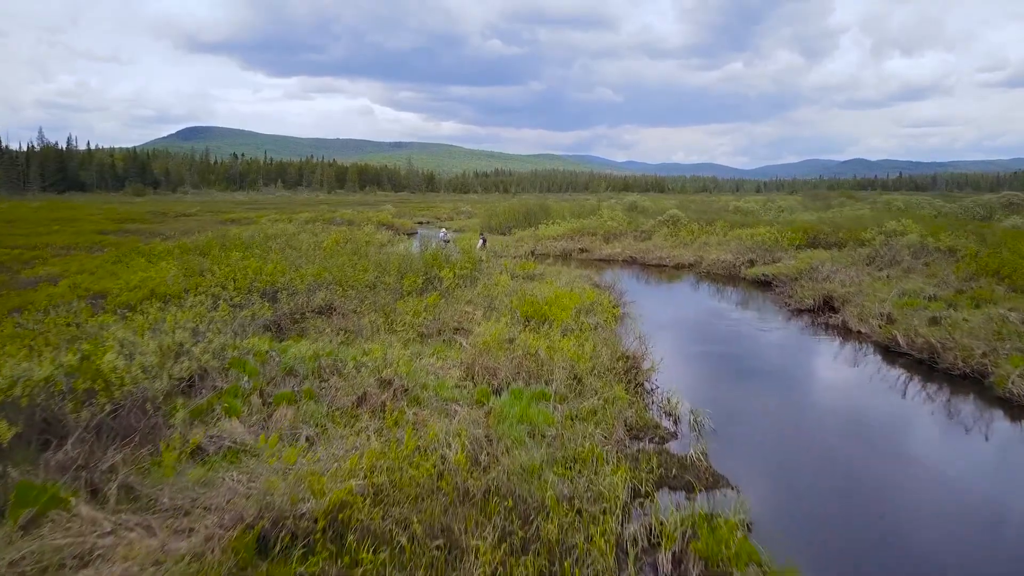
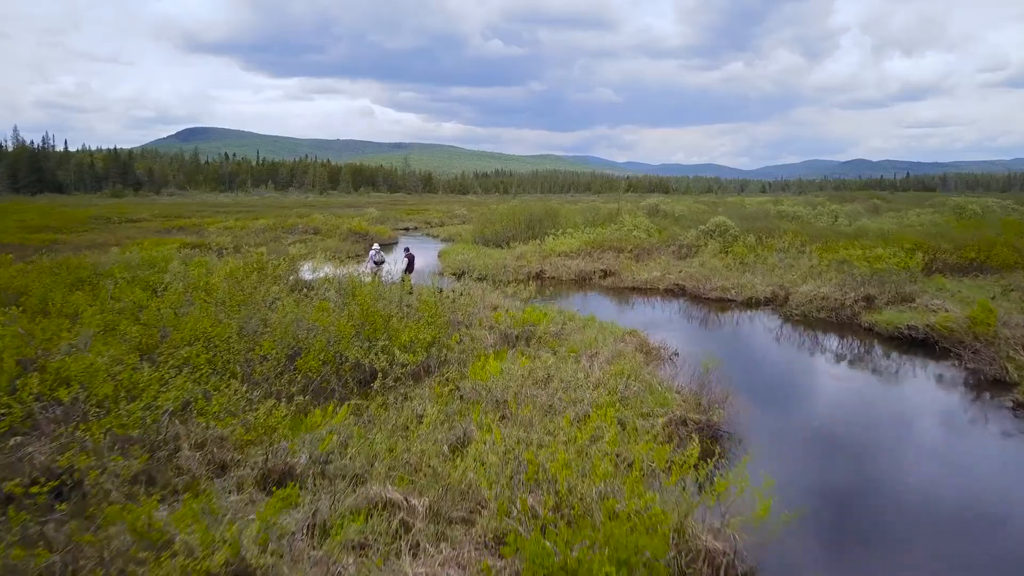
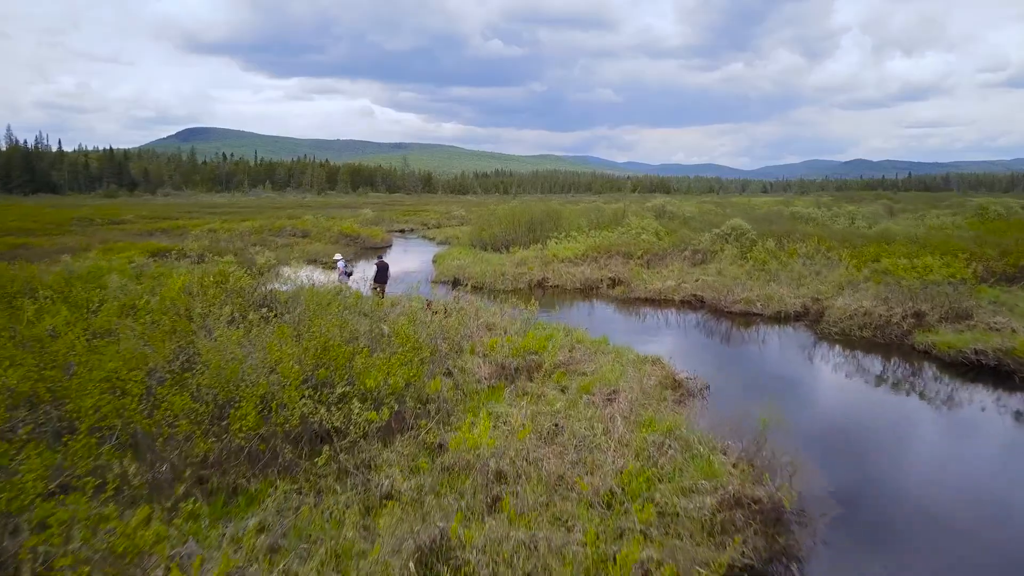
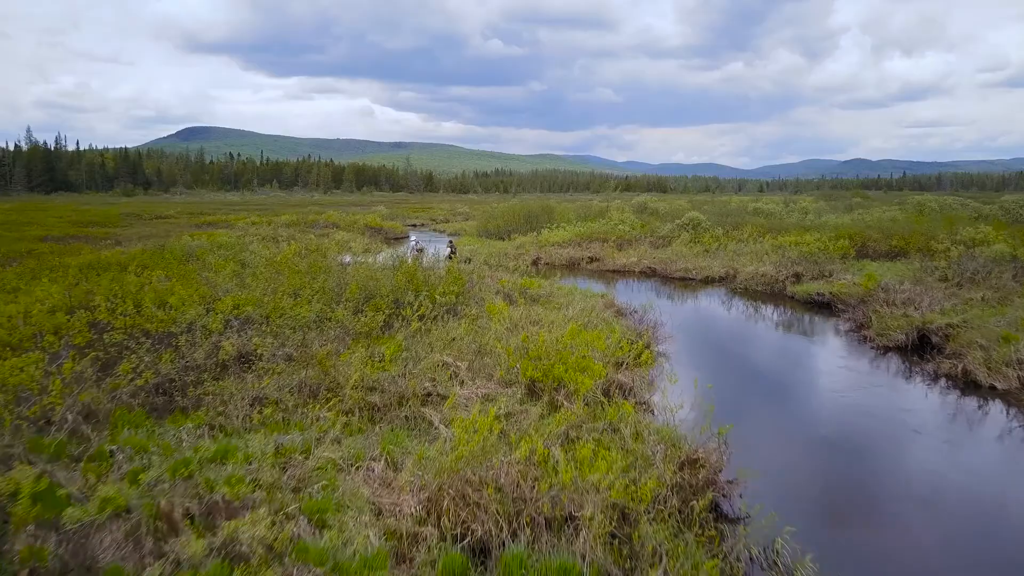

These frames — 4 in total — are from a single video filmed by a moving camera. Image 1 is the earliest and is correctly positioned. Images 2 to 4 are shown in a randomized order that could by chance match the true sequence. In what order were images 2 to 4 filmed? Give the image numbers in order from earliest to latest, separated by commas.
4, 2, 3
